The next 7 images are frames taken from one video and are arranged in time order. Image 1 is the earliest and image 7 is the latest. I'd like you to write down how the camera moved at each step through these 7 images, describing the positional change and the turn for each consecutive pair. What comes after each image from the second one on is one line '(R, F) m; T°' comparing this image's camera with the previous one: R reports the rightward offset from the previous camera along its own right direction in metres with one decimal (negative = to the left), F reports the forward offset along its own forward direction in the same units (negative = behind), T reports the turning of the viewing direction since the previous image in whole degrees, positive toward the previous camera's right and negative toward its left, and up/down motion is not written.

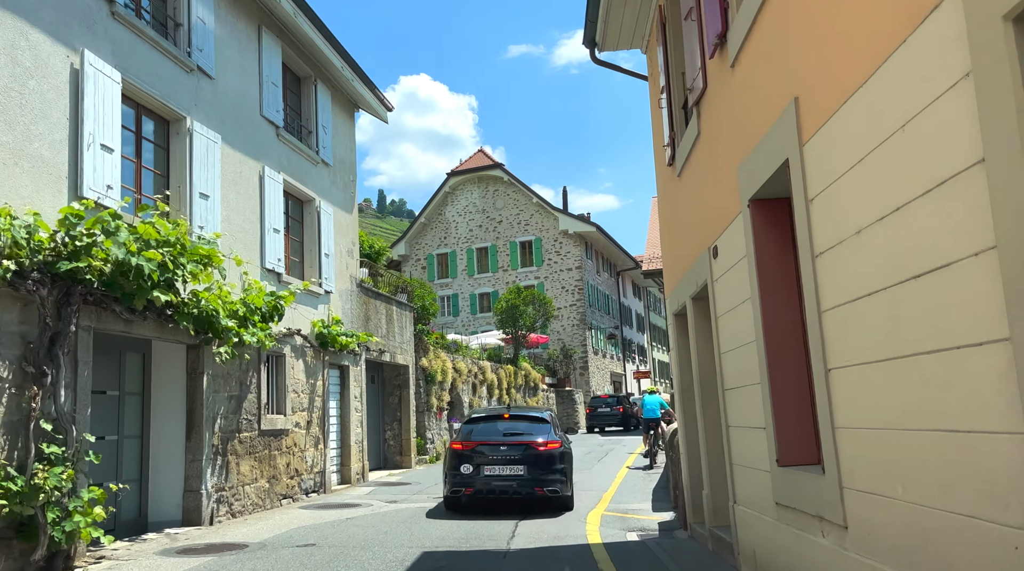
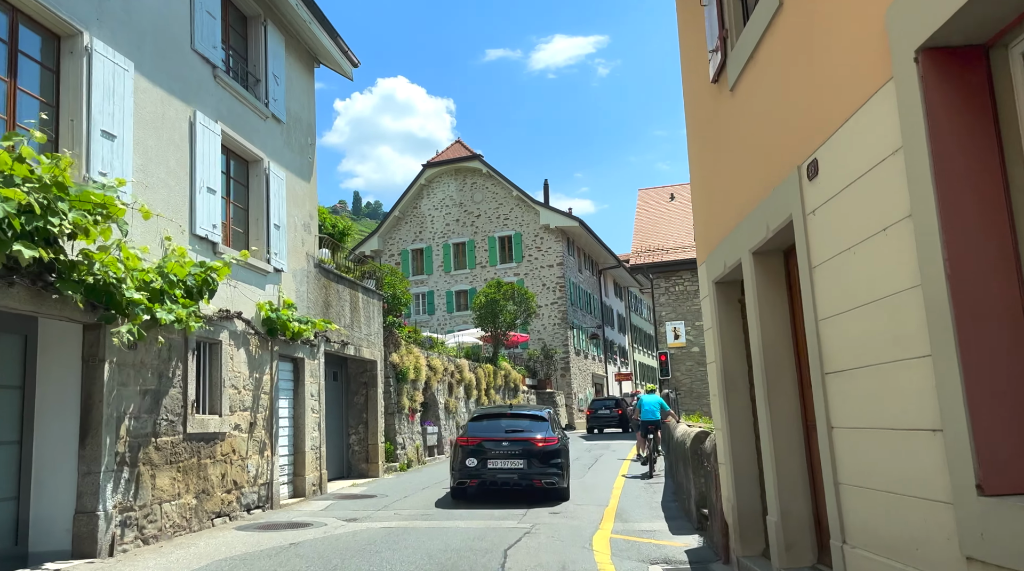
(-0.1, +2.0) m; +2°
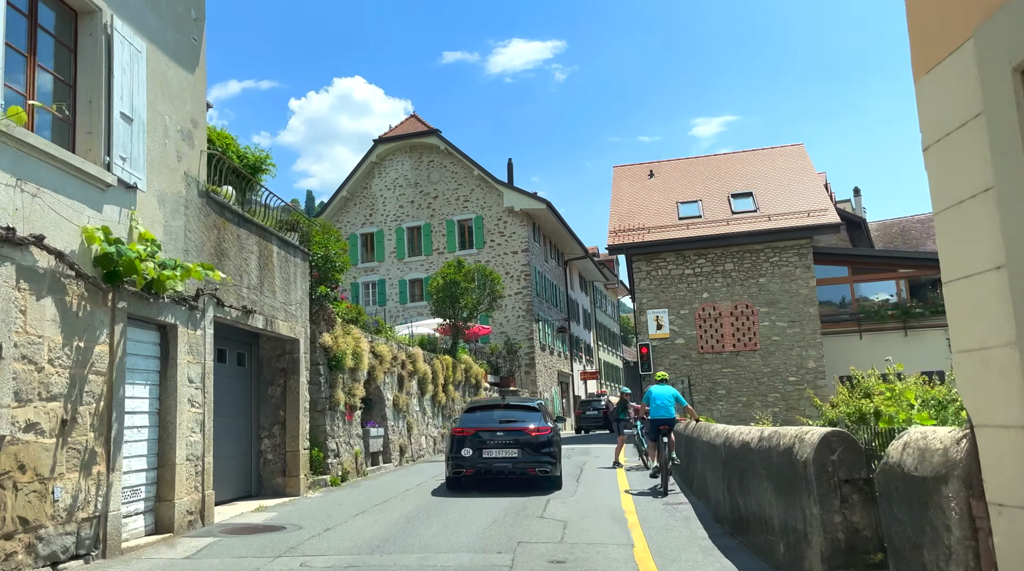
(-0.2, +3.9) m; +3°
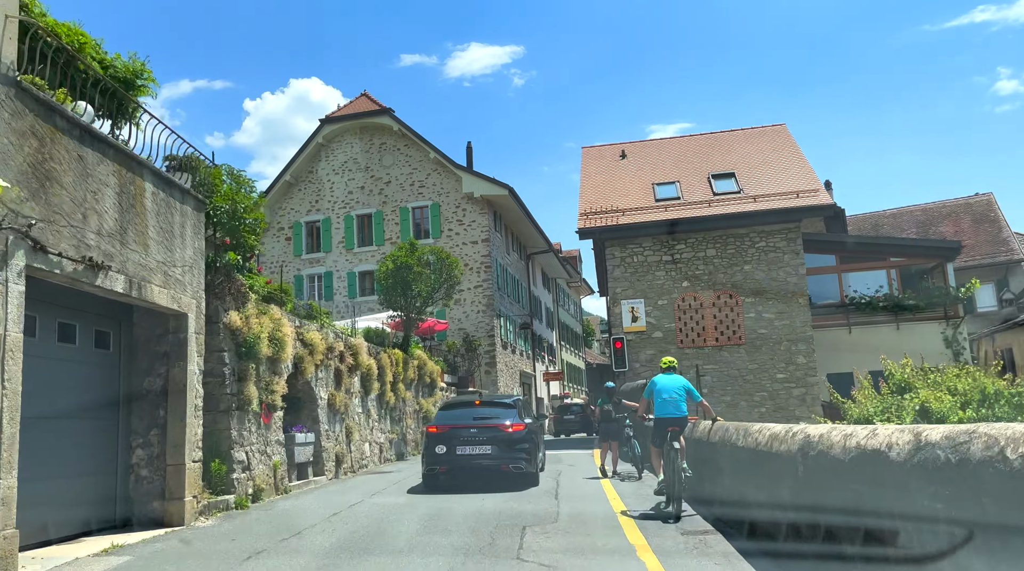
(0.0, +2.9) m; +3°
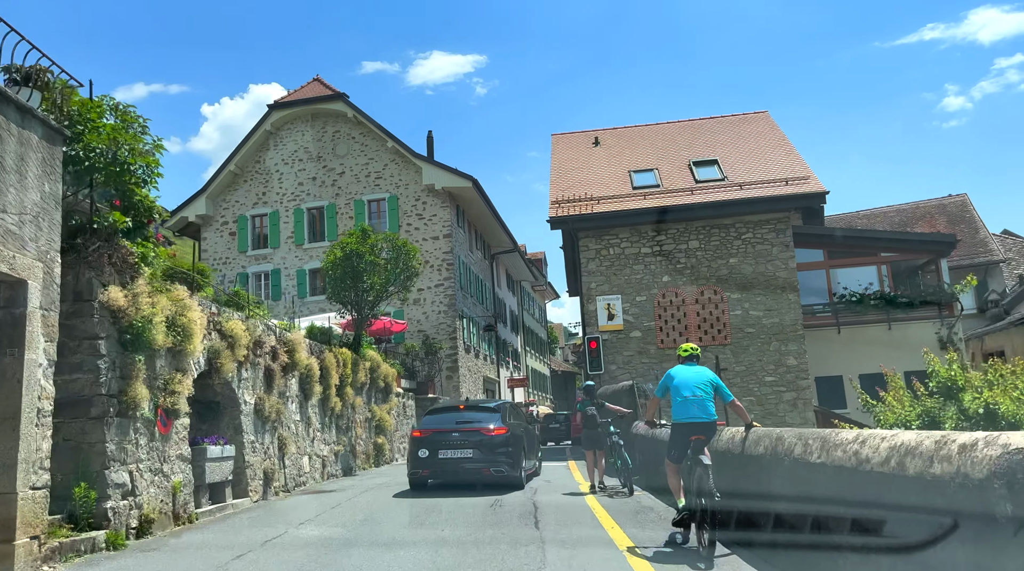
(-0.1, +2.4) m; +3°
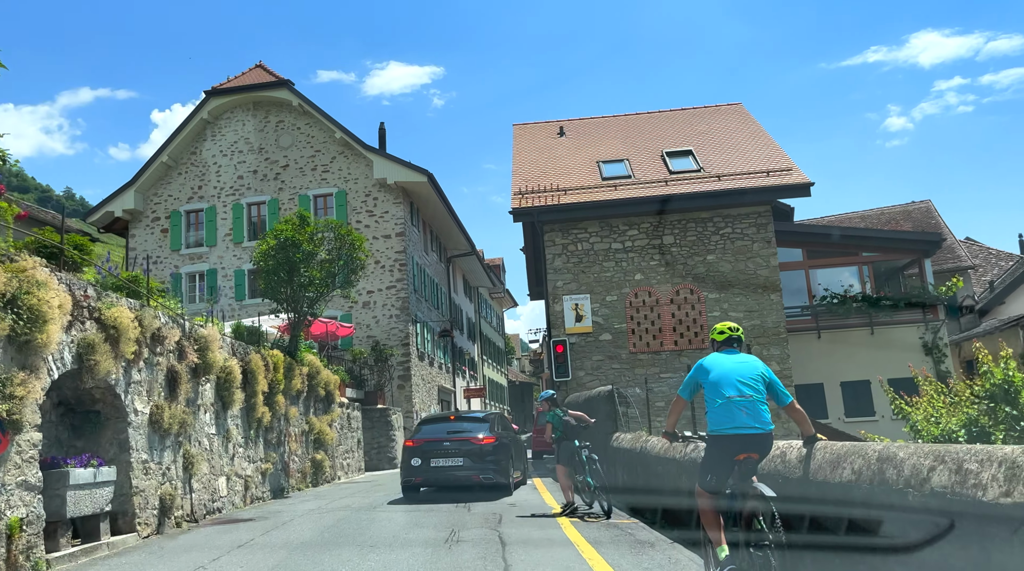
(0.0, +2.2) m; +3°
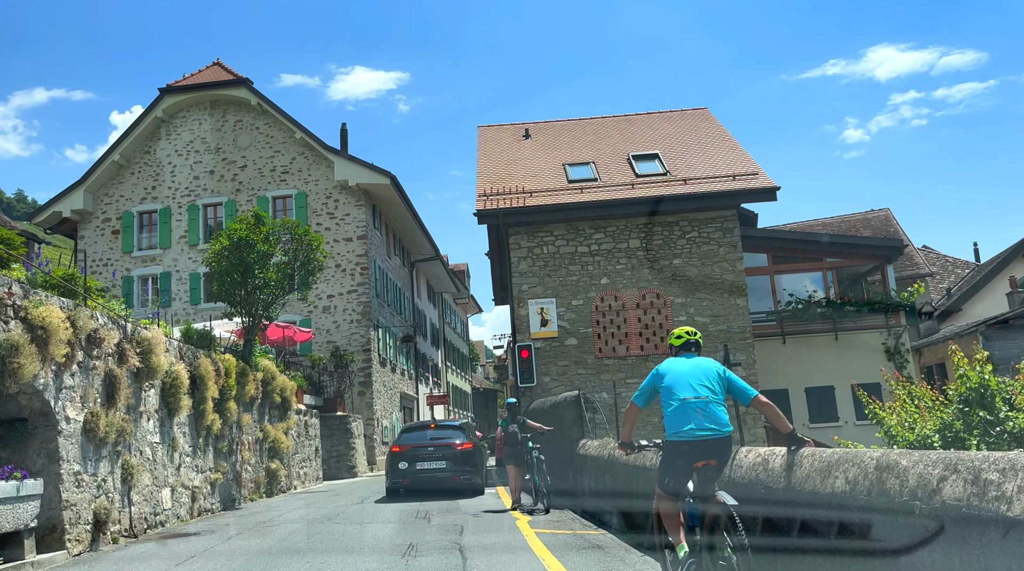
(0.0, +0.5) m; +2°
